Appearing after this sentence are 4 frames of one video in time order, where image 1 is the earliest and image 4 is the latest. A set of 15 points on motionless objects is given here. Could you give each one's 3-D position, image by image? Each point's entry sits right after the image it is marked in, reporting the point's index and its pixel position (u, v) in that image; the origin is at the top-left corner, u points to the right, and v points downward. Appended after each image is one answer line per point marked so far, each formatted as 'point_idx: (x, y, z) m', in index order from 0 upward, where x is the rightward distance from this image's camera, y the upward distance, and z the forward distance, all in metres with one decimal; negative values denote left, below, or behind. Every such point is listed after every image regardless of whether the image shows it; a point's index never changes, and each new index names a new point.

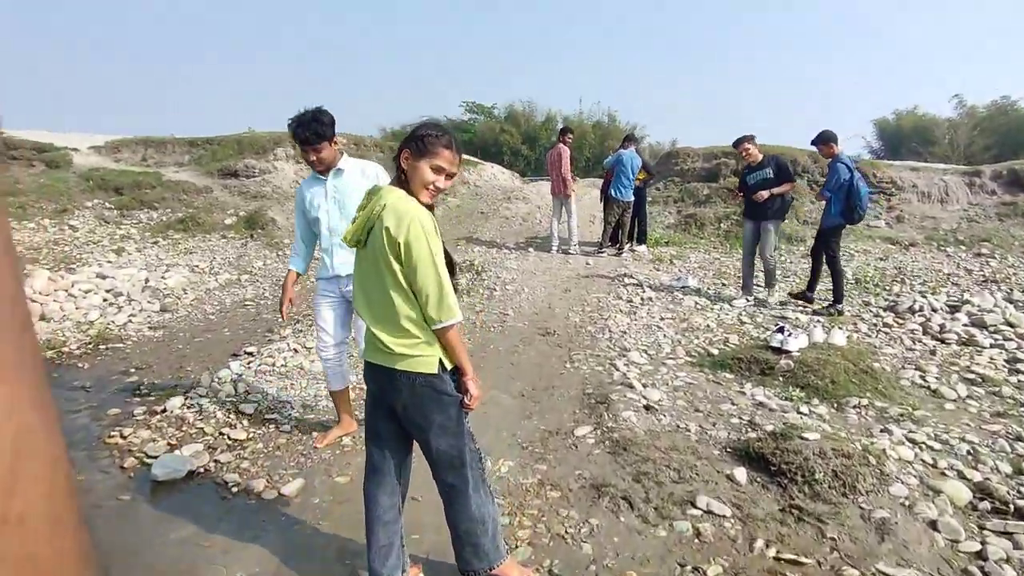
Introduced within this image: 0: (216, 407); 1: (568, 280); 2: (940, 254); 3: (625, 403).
0: (-2.3, -0.9, +5.0) m
1: (+0.8, +0.1, +9.5) m
2: (+8.3, +0.7, +12.3) m
3: (+0.9, -0.9, +5.0) m
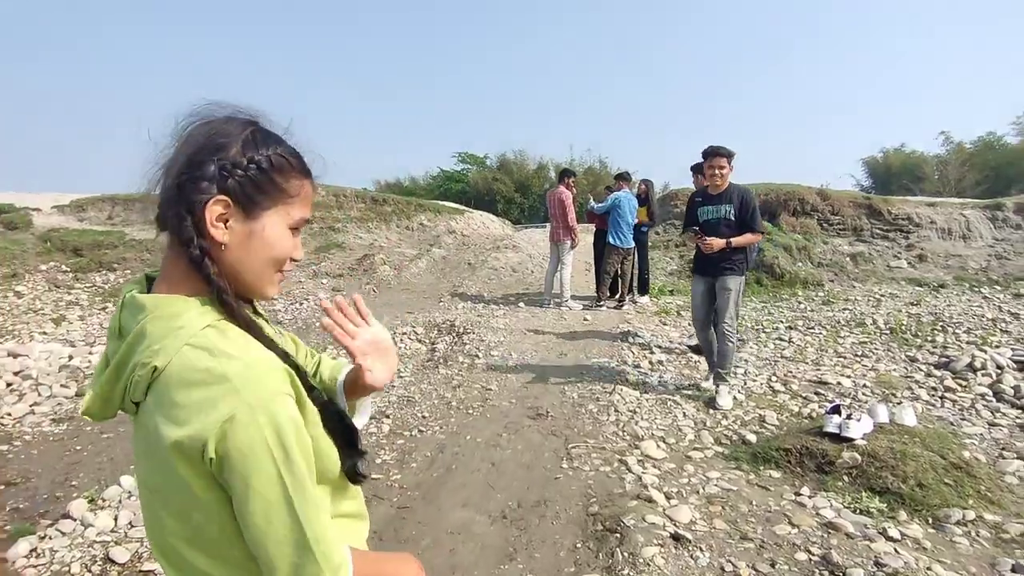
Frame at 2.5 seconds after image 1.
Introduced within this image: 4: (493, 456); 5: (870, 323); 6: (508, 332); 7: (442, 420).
0: (-2.5, -1.5, +3.6) m
1: (+0.7, -0.7, +8.2) m
2: (+8.1, -0.1, +11.1) m
3: (+0.7, -1.4, +3.6) m
4: (-0.1, -1.3, +4.9) m
5: (+5.4, -0.5, +9.6) m
6: (-0.1, -0.6, +8.6) m
7: (-0.6, -1.2, +5.7) m
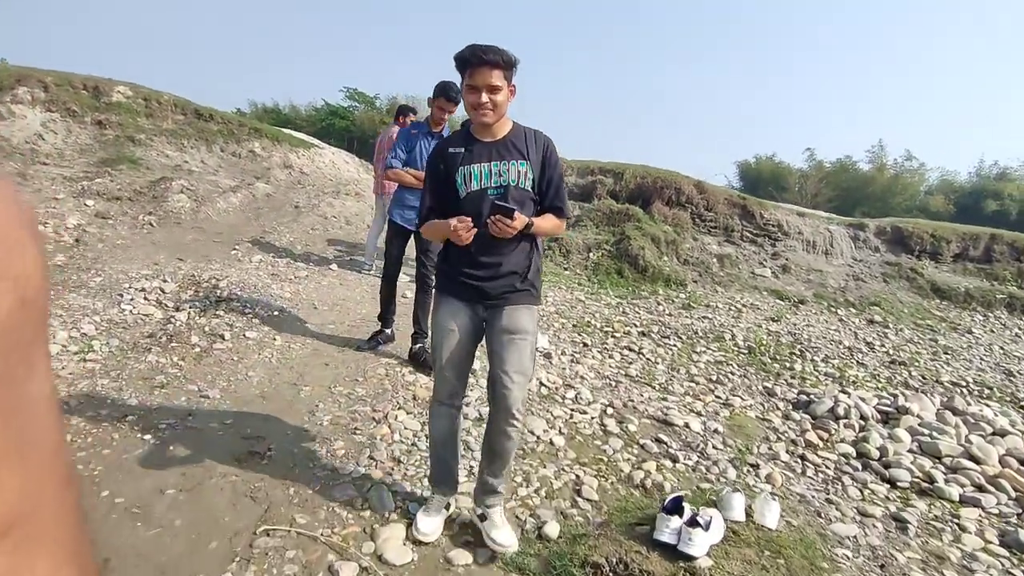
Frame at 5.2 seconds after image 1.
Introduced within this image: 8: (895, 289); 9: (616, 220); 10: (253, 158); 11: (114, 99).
0: (-3.8, -1.2, +1.2) m
1: (-1.5, -0.4, +6.2) m
2: (+5.3, -0.5, +10.5) m
3: (-0.7, -1.4, +1.7) m
4: (-1.7, -1.1, +2.9) m
5: (+2.9, -0.7, +8.5) m
6: (-2.3, -0.2, +6.5) m
7: (-2.4, -0.9, +3.5) m
8: (+7.5, 0.0, +12.6) m
9: (+2.0, +1.3, +12.2) m
10: (-6.0, +3.0, +14.7) m
11: (-8.9, +4.3, +14.4) m
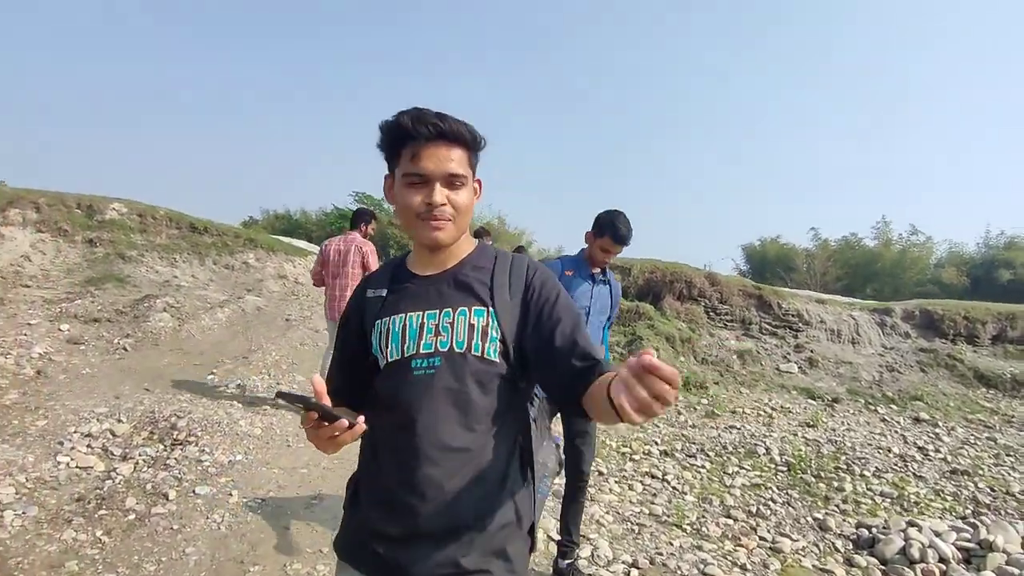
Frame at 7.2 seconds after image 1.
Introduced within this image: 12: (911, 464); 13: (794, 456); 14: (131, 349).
0: (-3.9, -1.7, +0.3) m
1: (-1.5, -1.5, +5.3) m
2: (+5.3, -1.9, +9.4) m
3: (-0.7, -1.9, +0.7) m
4: (-1.8, -1.8, +1.9) m
5: (+2.9, -1.9, +7.5) m
6: (-2.3, -1.4, +5.7) m
7: (-2.4, -1.7, +2.6) m
8: (+7.7, -1.7, +11.5) m
9: (+2.0, -0.5, +11.4) m
10: (-5.9, +0.4, +14.3) m
11: (-9.0, +1.6, +14.2) m
12: (+4.8, -2.1, +7.6) m
13: (+3.3, -2.0, +7.4) m
14: (-5.4, -0.9, +9.0) m
